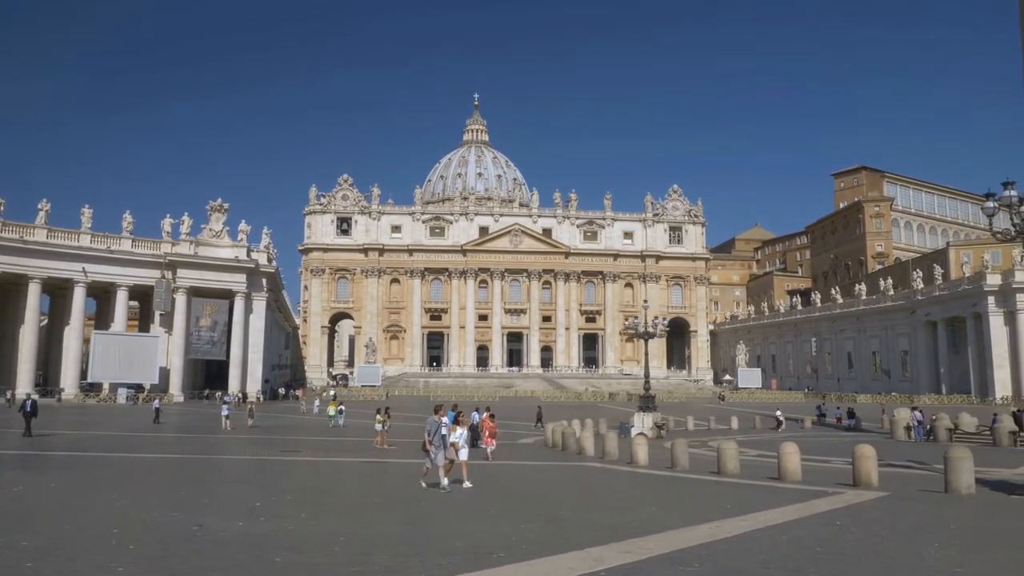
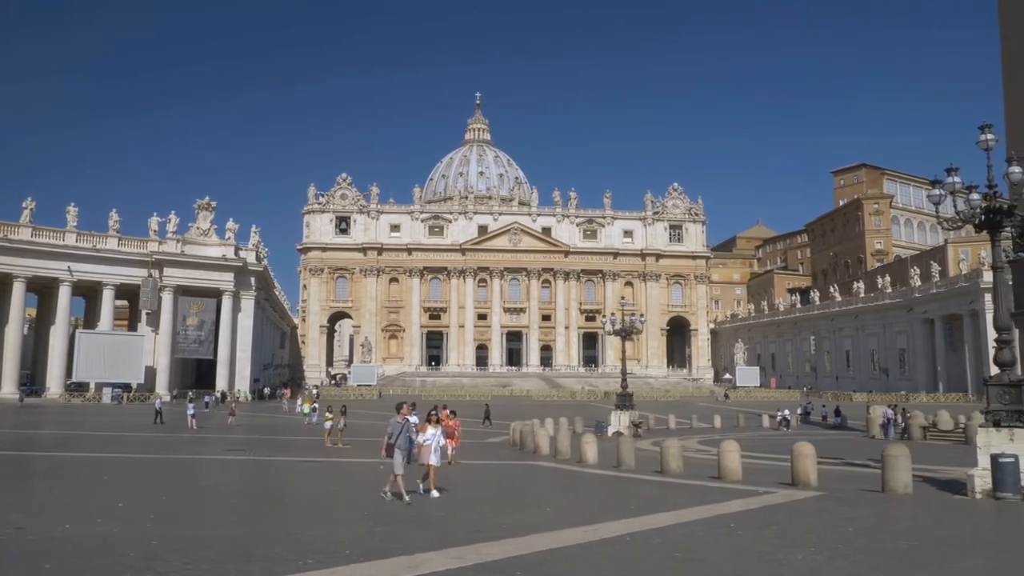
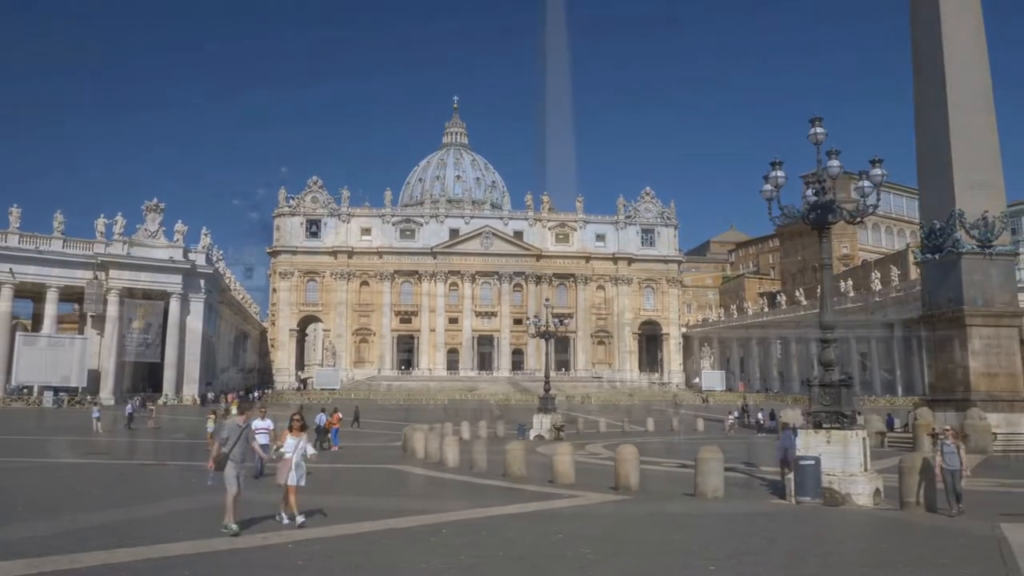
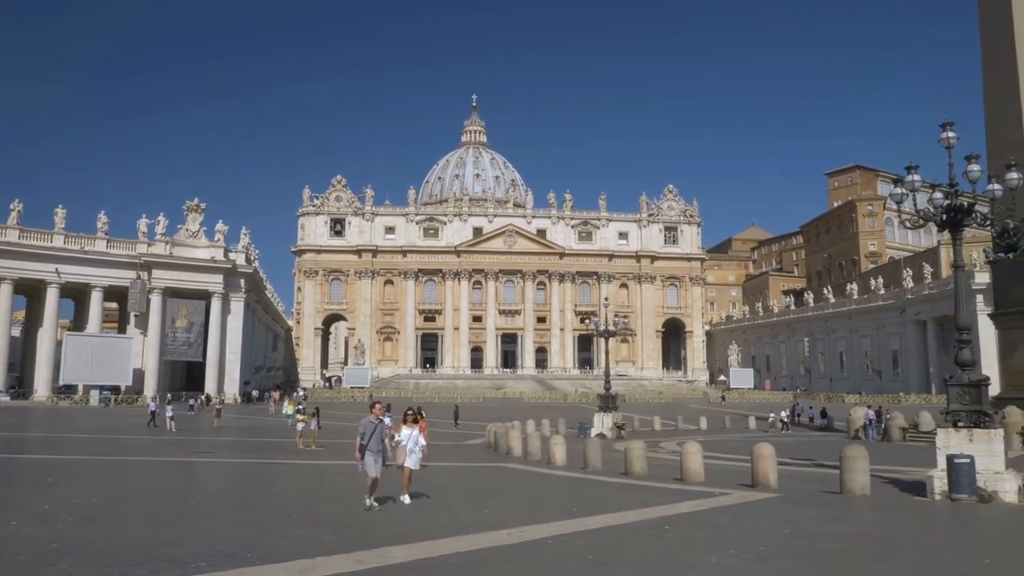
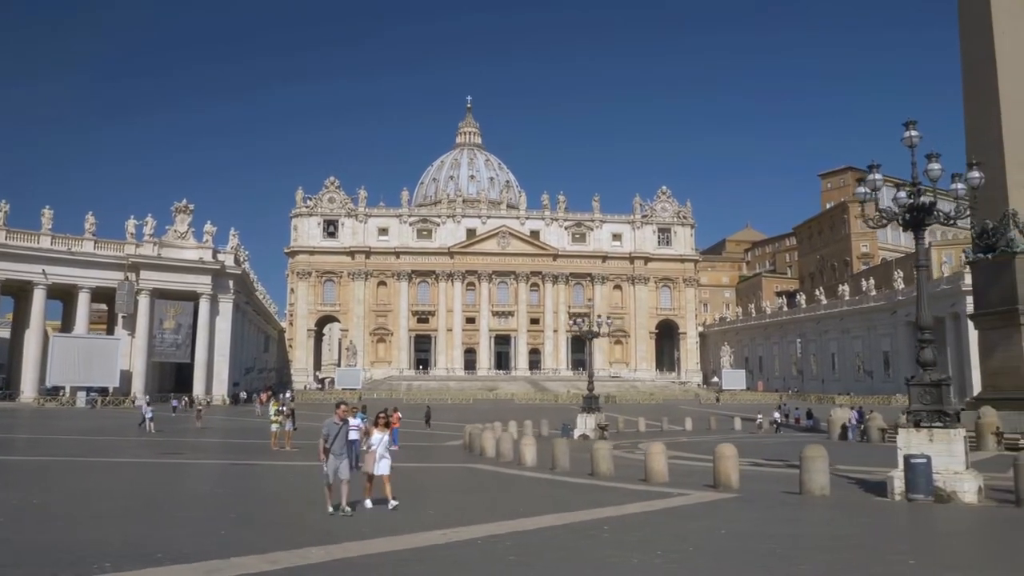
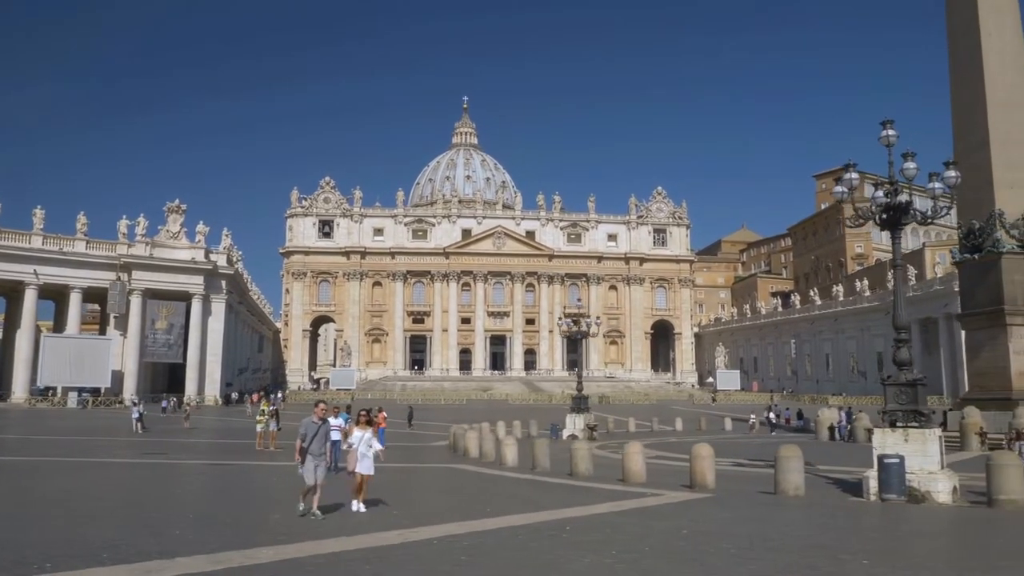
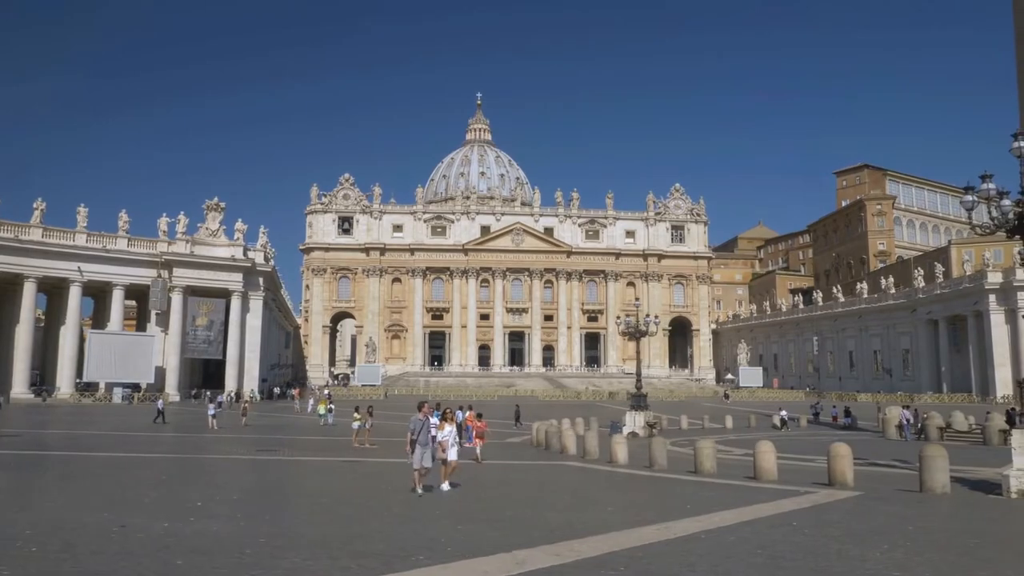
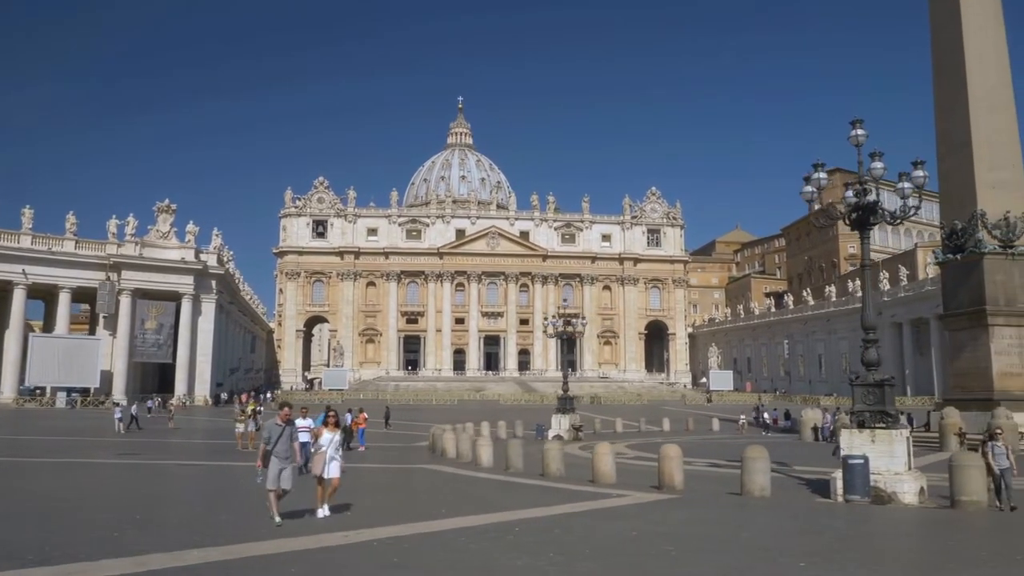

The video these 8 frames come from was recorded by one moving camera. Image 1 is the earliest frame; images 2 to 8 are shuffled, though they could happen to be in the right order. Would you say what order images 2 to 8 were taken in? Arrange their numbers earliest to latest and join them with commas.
7, 2, 4, 5, 6, 8, 3
